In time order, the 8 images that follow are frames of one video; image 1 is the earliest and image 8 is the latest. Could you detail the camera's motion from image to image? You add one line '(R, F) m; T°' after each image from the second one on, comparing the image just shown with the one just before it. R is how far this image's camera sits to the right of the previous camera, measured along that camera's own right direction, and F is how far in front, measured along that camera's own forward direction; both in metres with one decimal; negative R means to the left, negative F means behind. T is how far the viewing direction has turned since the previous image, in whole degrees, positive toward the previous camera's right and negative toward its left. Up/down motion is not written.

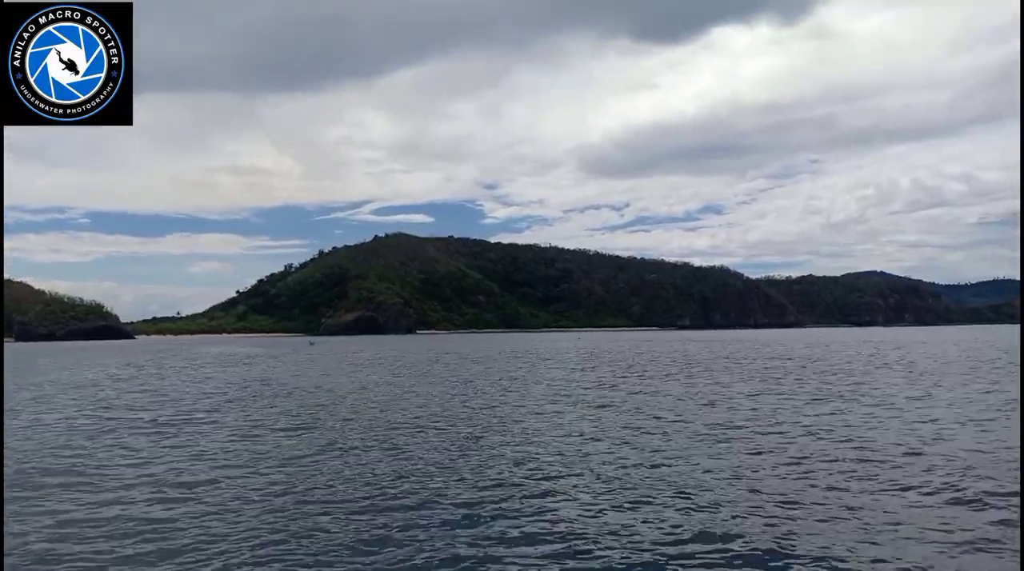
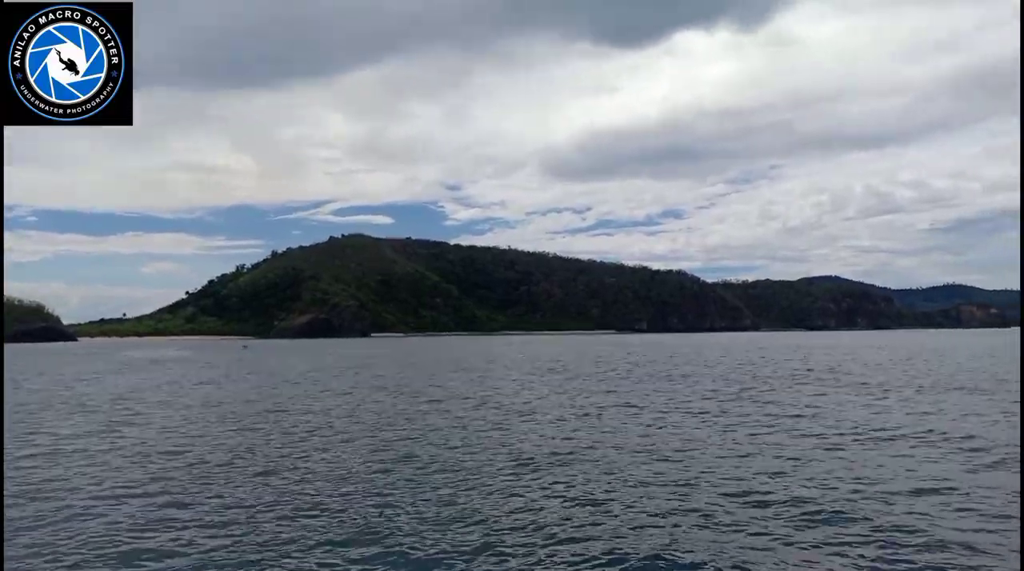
(+0.9, +1.6) m; +3°
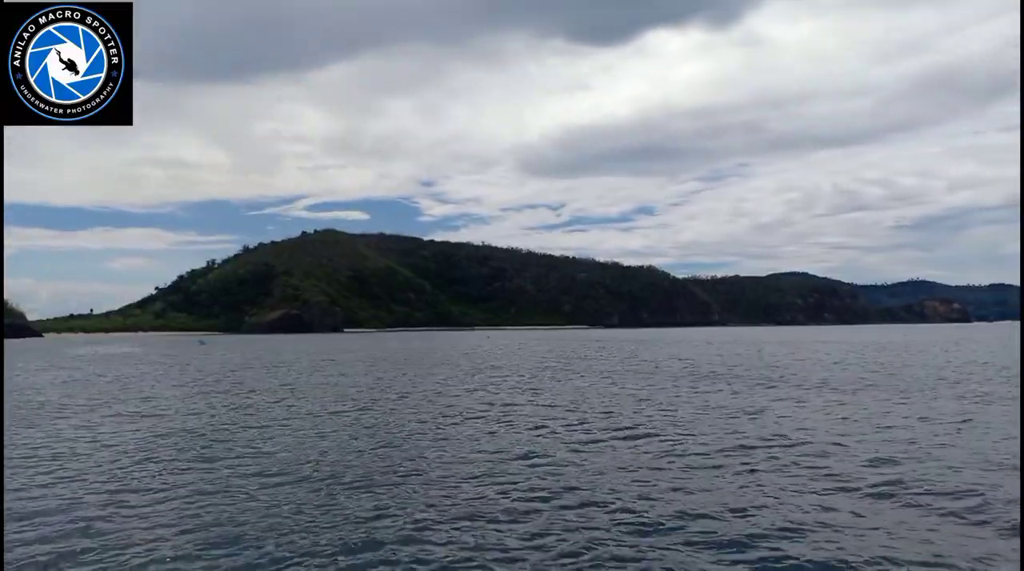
(+0.7, -0.8) m; +2°
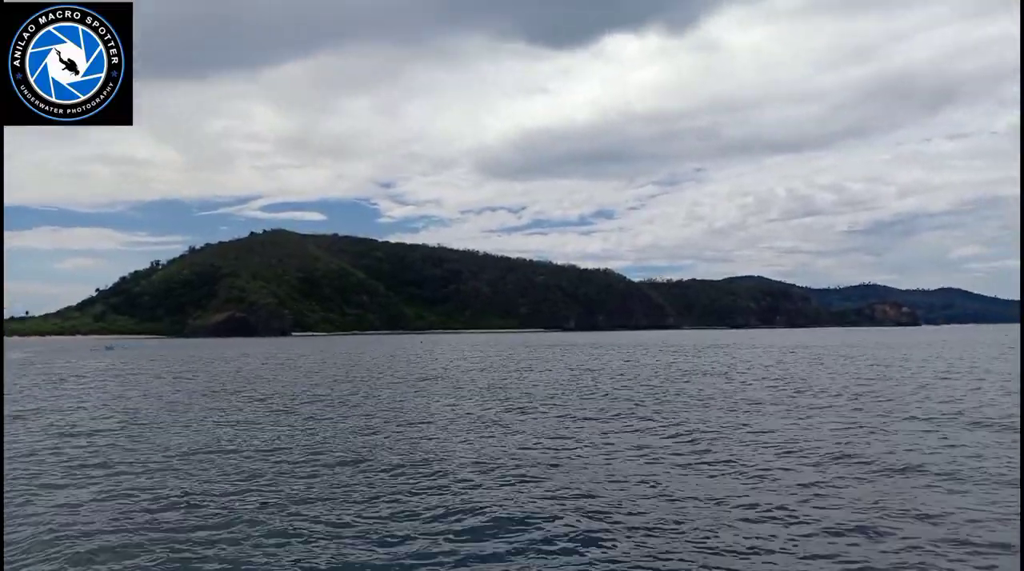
(+1.4, +1.9) m; +3°
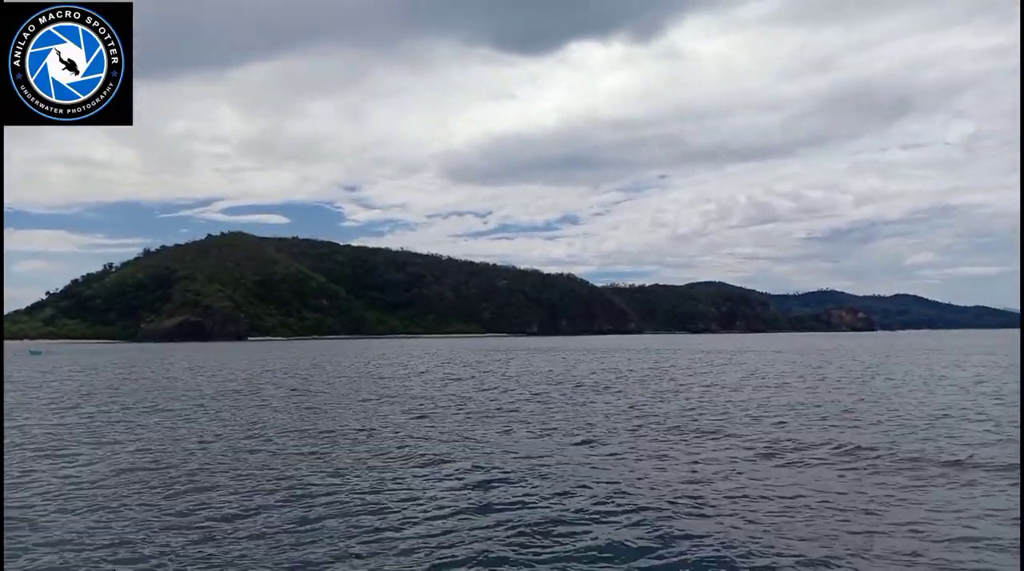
(+0.9, +0.4) m; +2°
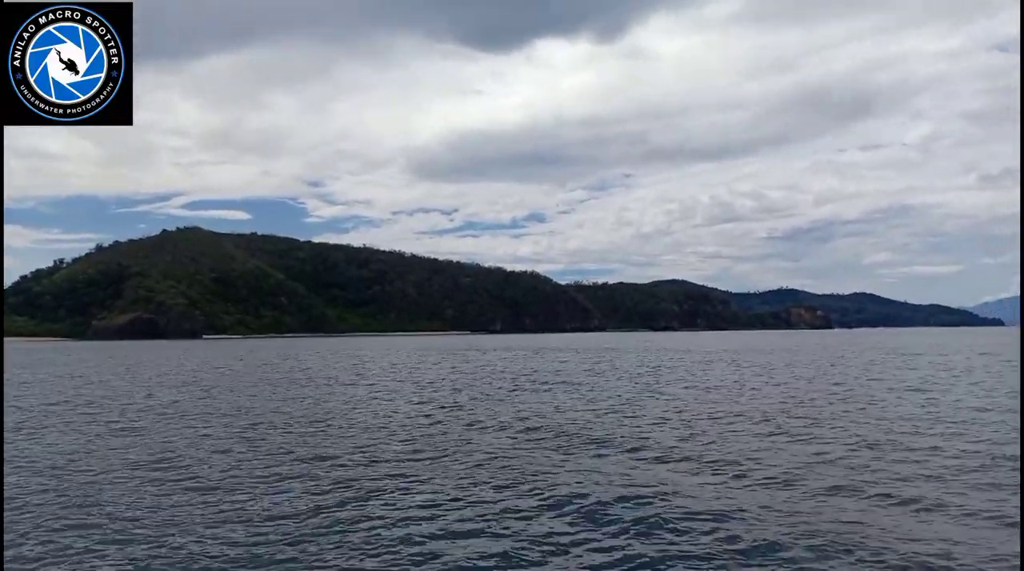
(+0.8, +0.8) m; +2°
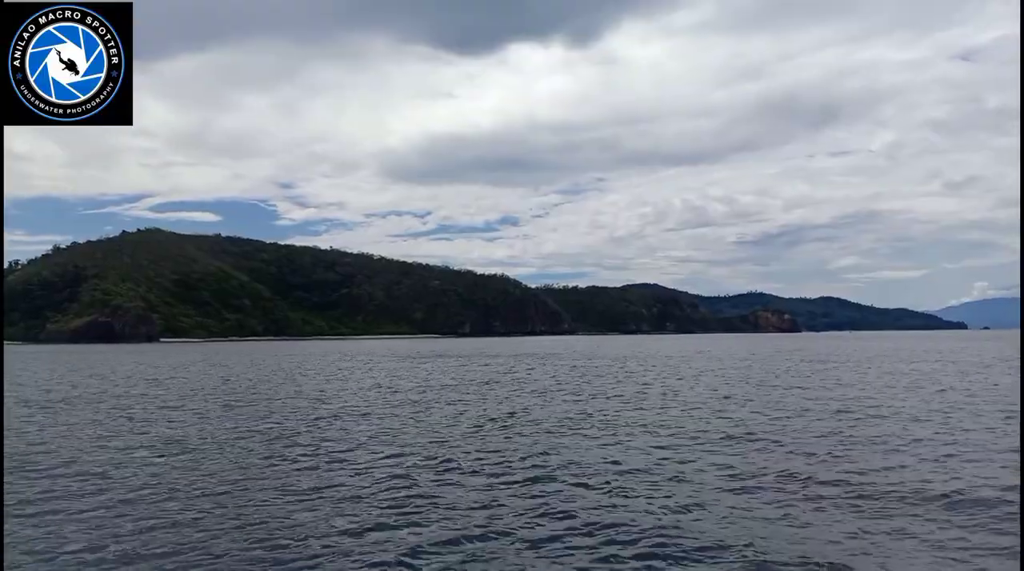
(+1.4, +1.3) m; +2°
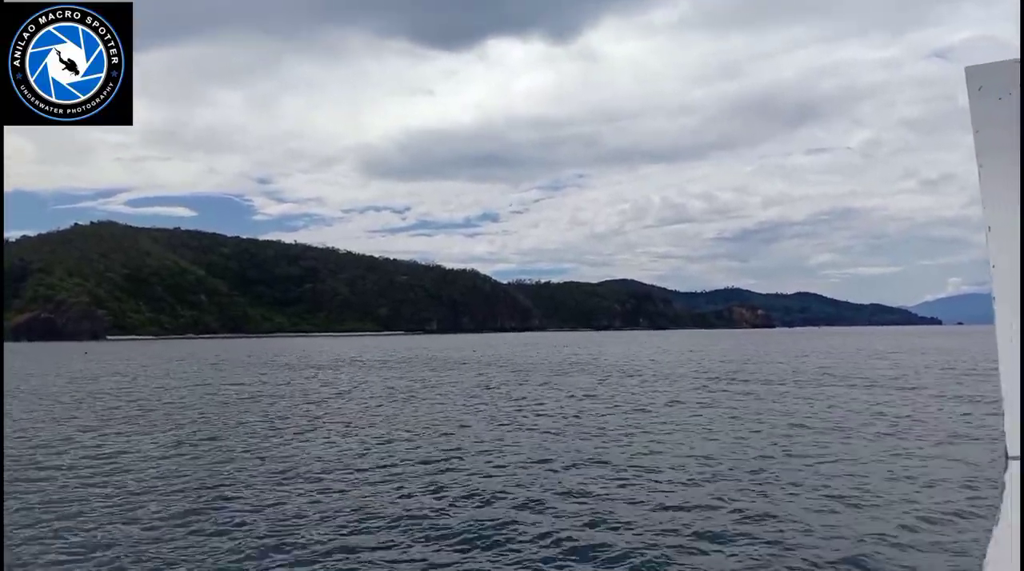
(+3.1, +4.0) m; +1°
